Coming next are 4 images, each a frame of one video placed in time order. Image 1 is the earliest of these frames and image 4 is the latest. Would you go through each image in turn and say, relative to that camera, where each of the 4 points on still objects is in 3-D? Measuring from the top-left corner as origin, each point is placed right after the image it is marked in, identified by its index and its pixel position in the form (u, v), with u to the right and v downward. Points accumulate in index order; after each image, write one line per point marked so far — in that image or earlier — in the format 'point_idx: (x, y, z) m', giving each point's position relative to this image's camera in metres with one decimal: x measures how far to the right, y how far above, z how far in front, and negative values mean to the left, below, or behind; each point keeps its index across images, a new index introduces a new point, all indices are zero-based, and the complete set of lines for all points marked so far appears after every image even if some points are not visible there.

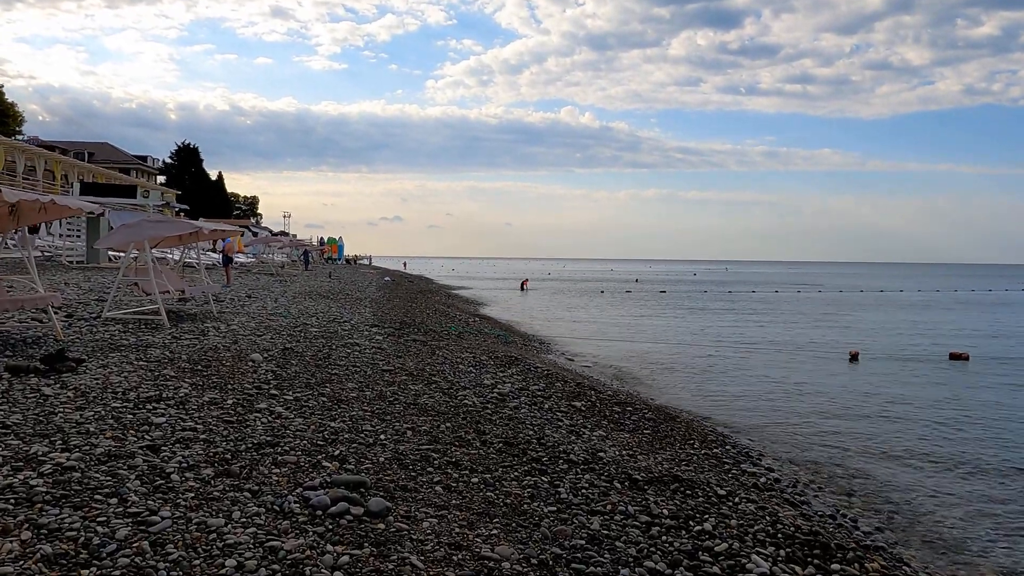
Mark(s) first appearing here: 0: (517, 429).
0: (+0.1, -2.0, +10.6) m
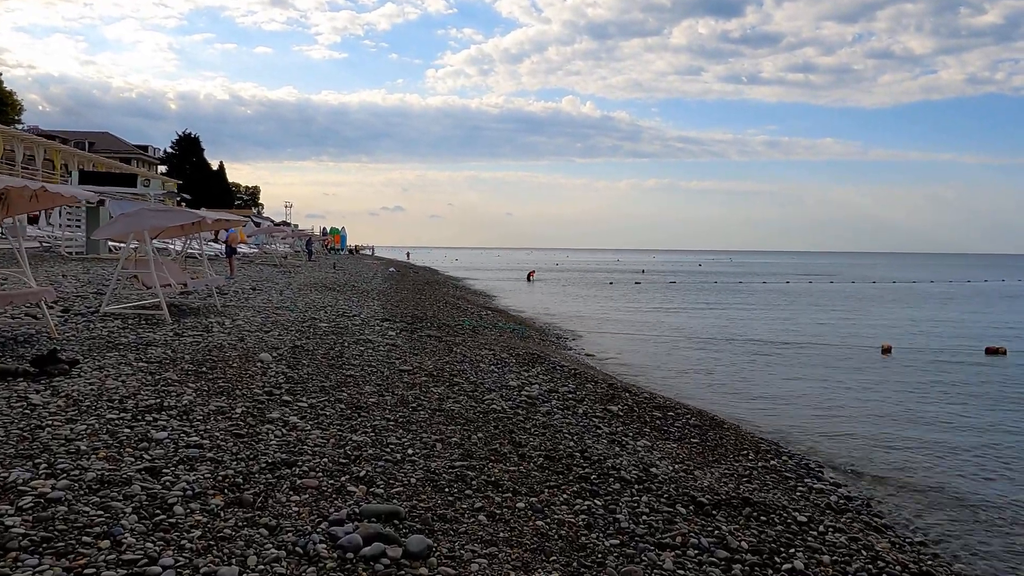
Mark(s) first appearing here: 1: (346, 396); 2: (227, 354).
0: (+0.5, -1.9, +9.6) m
1: (-2.3, -1.5, +10.4) m
2: (-4.8, -1.1, +12.8) m
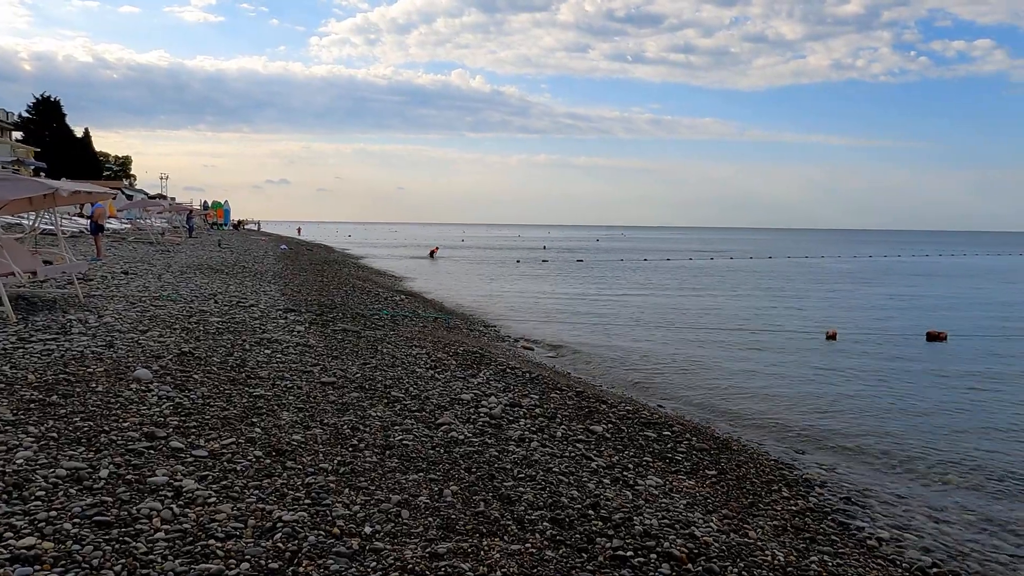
0: (+0.4, -1.9, +7.3) m
1: (-2.5, -1.5, +7.7) m
2: (-5.4, -1.0, +9.7) m
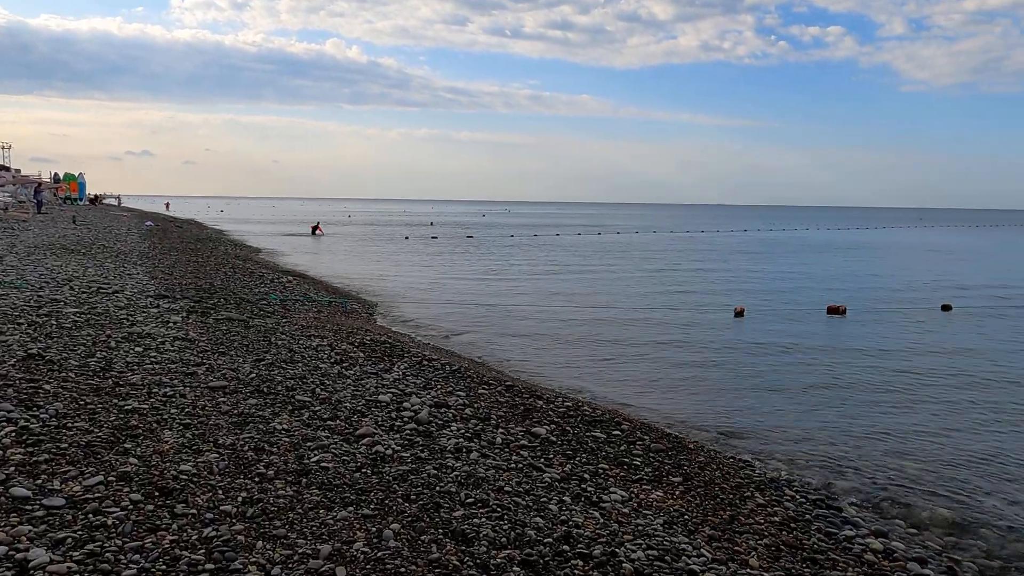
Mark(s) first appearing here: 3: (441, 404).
0: (0.0, -1.8, +6.1) m
1: (-3.0, -1.4, +6.0) m
2: (-6.1, -1.0, +7.6) m
3: (-0.9, -1.4, +9.3) m
